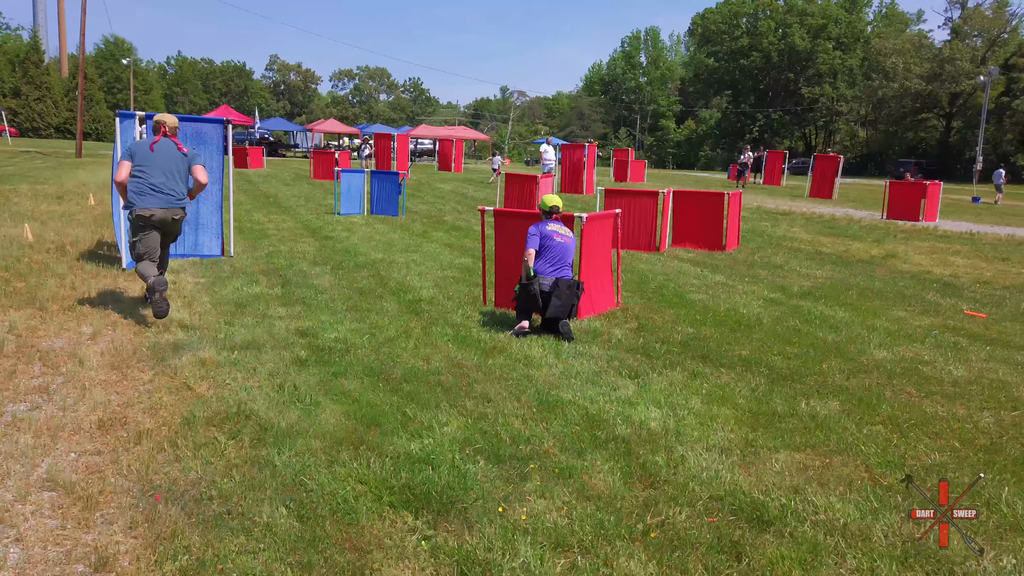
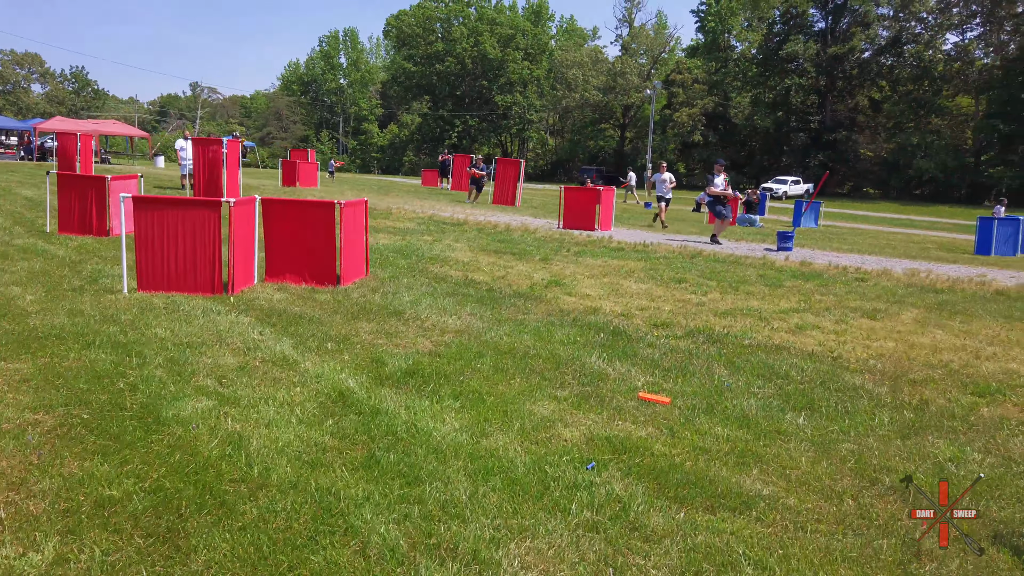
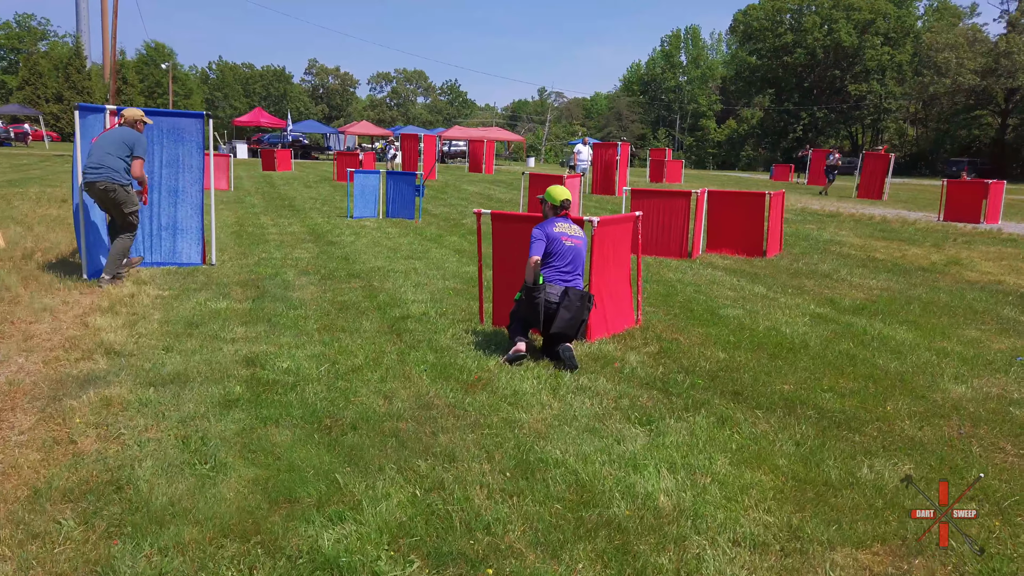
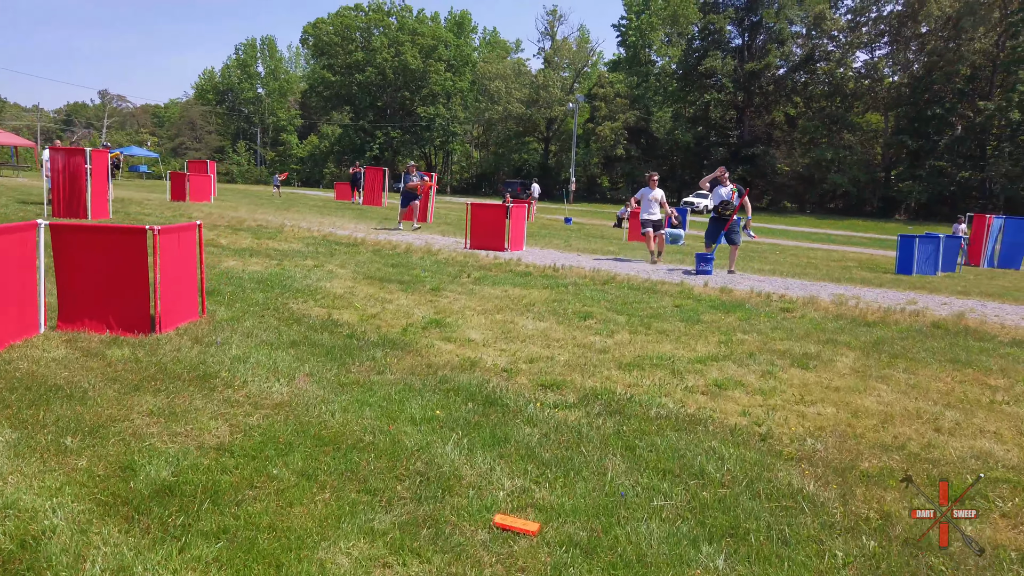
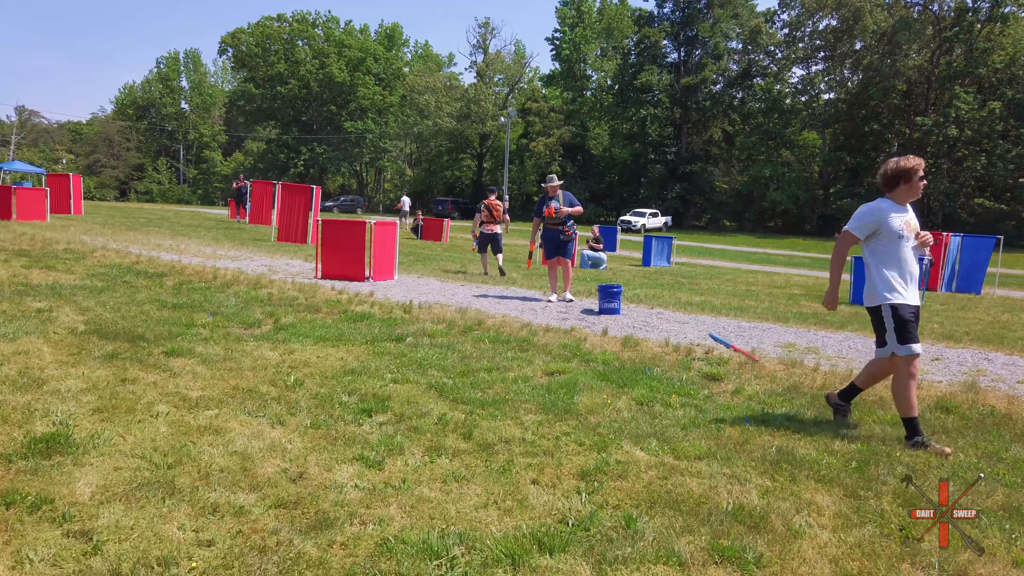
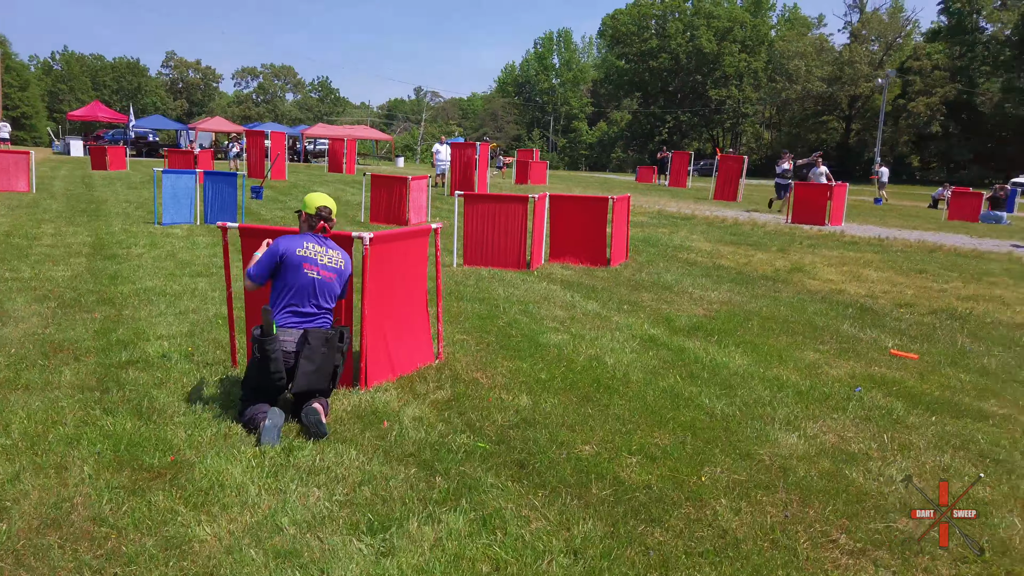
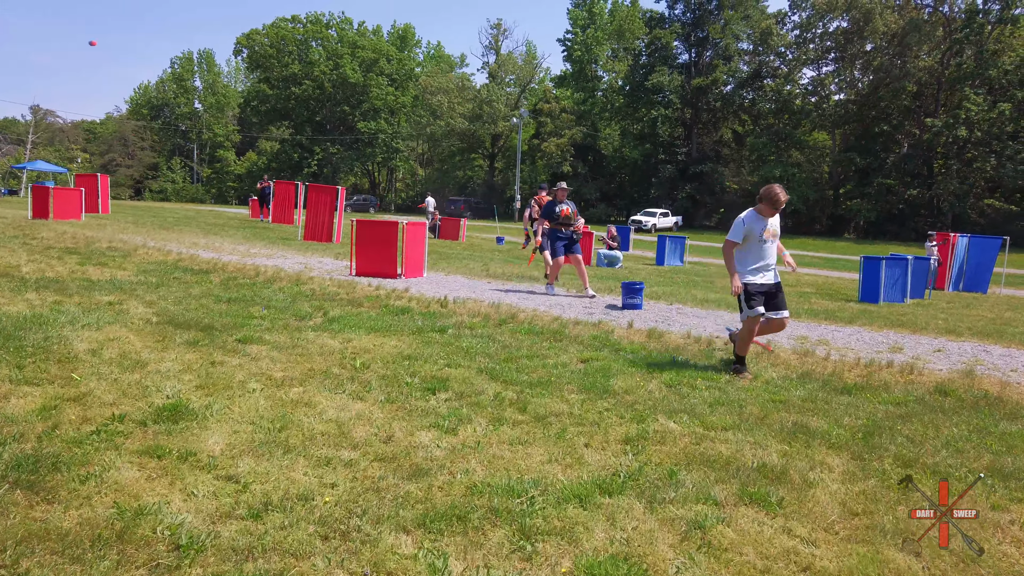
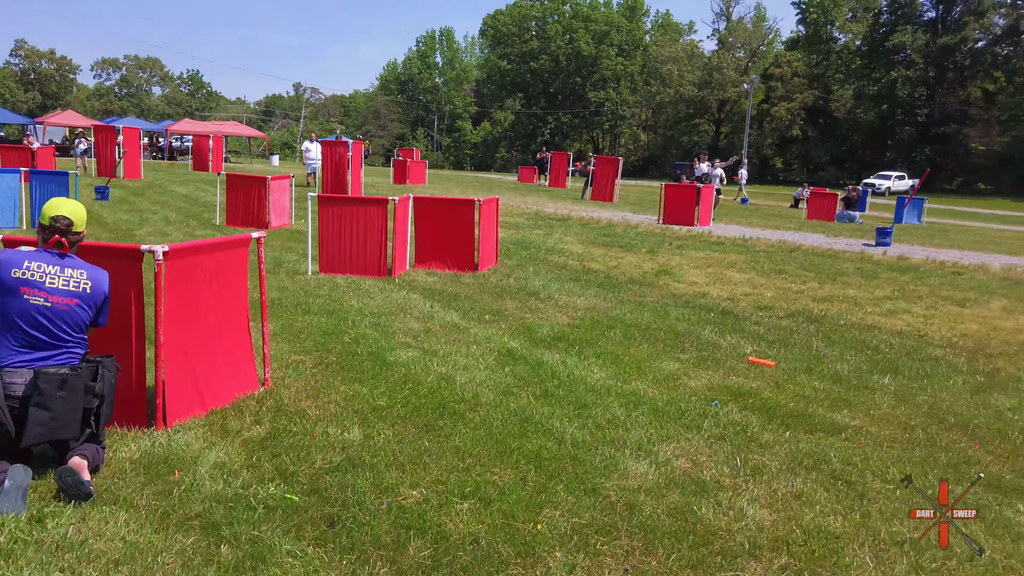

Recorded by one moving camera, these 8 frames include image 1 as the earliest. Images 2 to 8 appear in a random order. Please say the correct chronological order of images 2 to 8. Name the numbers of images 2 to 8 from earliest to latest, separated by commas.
3, 6, 8, 2, 4, 7, 5
